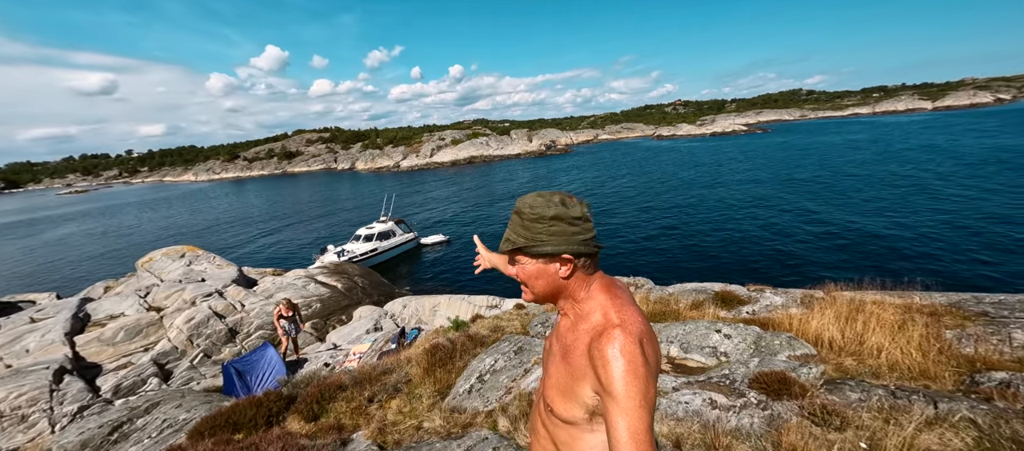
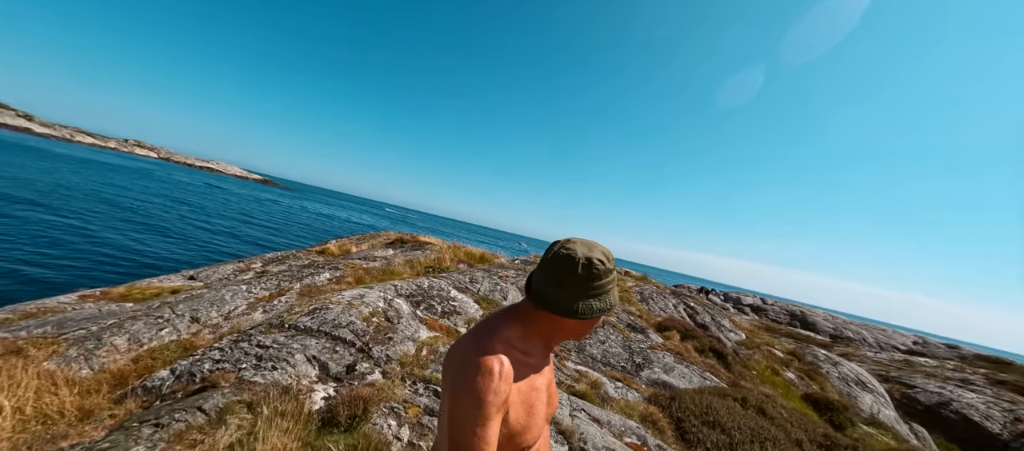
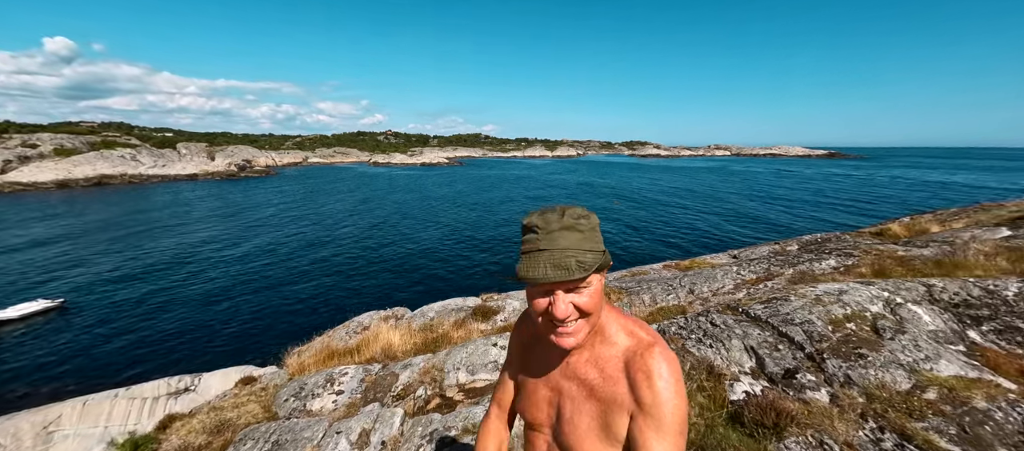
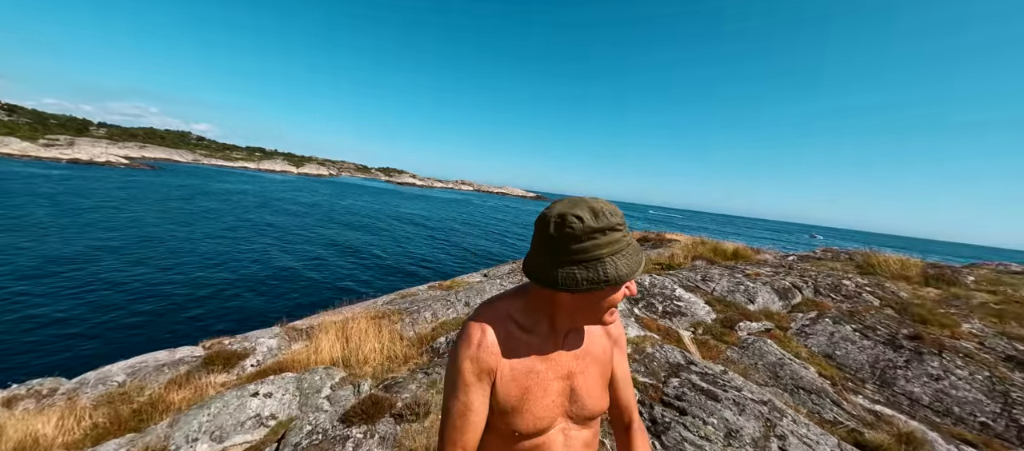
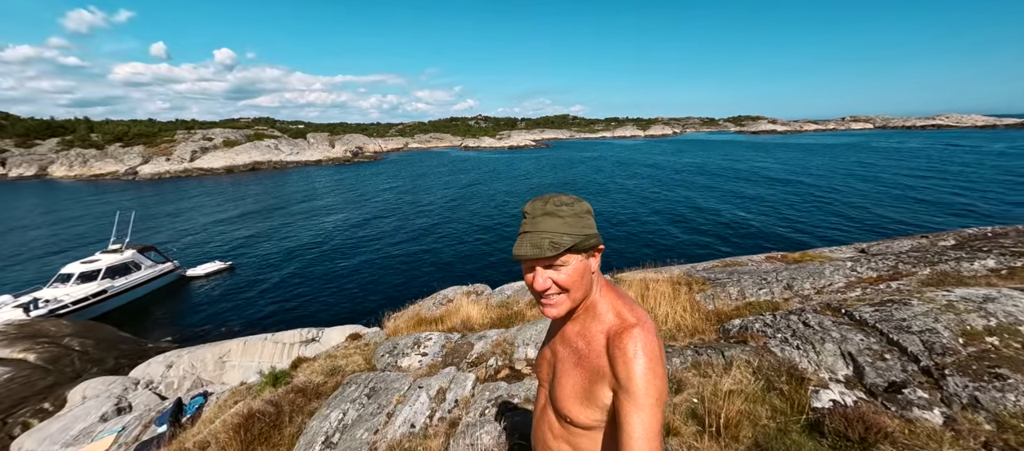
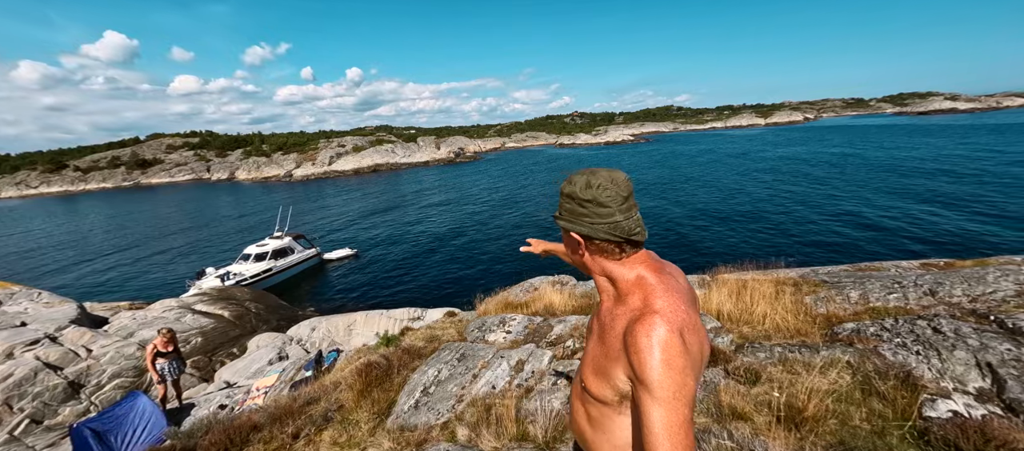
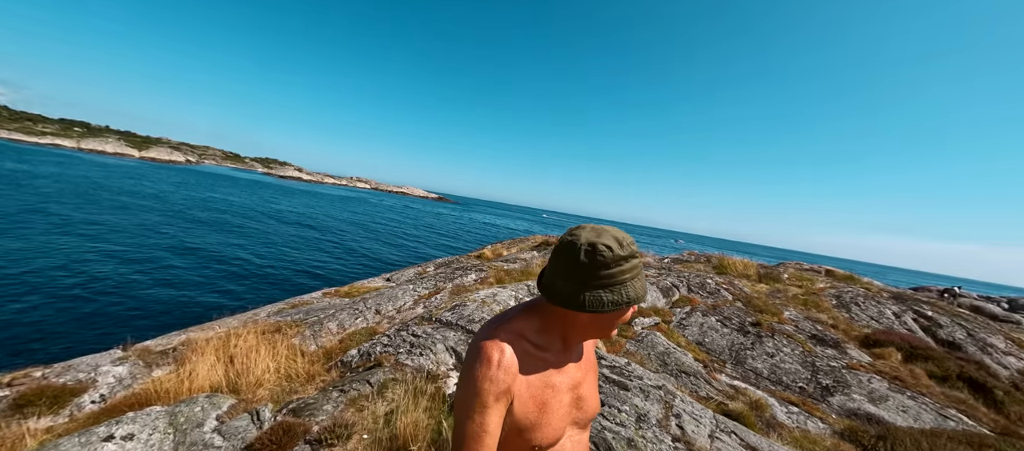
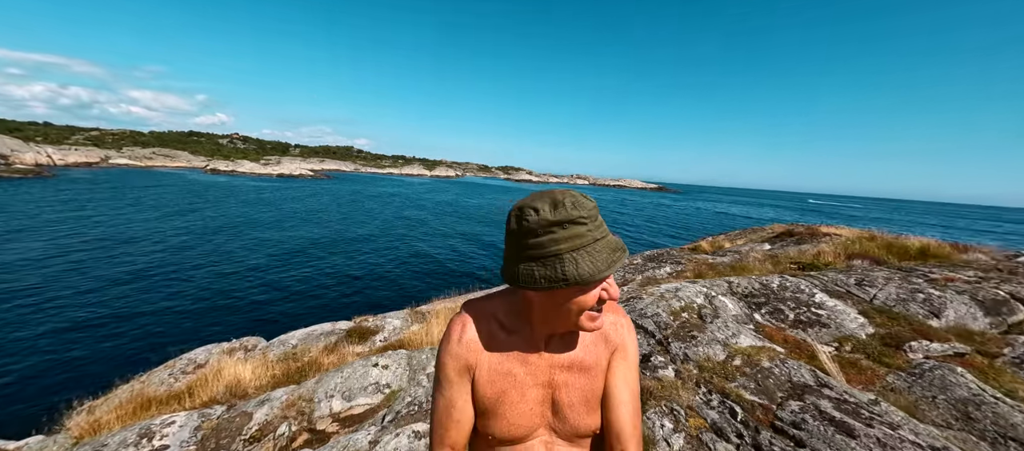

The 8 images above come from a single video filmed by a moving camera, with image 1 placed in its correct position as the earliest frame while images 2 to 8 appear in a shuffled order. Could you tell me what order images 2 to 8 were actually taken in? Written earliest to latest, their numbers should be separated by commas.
6, 5, 3, 8, 4, 7, 2
